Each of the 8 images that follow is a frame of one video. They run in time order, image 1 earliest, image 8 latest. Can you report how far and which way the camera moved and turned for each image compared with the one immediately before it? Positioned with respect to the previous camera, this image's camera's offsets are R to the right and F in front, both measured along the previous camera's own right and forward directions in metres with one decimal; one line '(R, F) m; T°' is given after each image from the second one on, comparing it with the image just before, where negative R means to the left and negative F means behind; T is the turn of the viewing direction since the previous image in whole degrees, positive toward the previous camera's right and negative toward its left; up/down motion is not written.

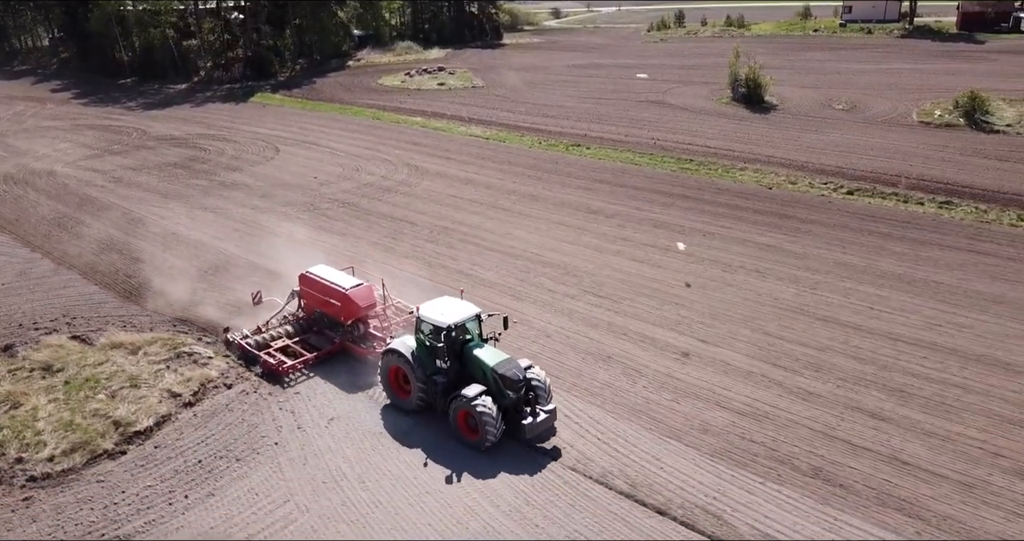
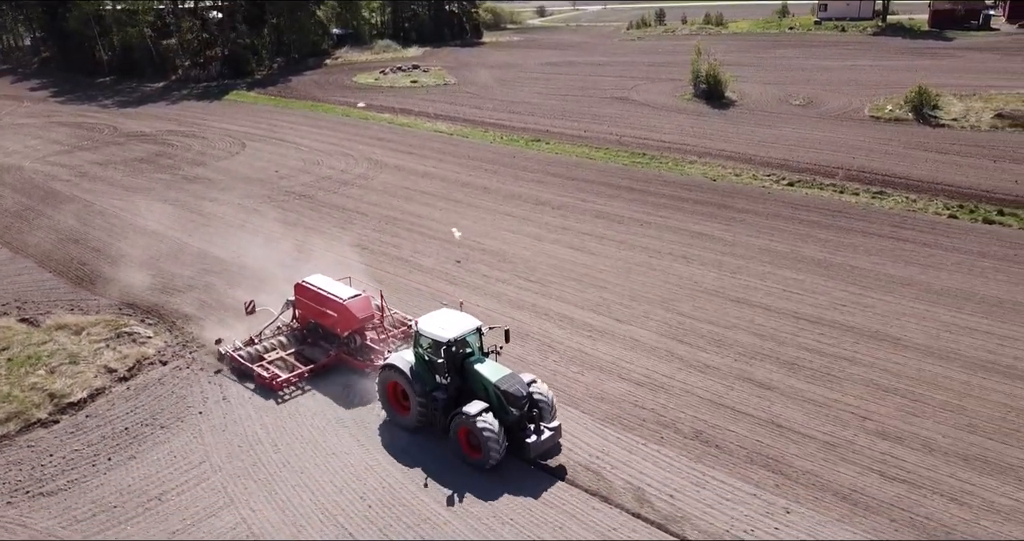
(+1.6, -1.0) m; 0°
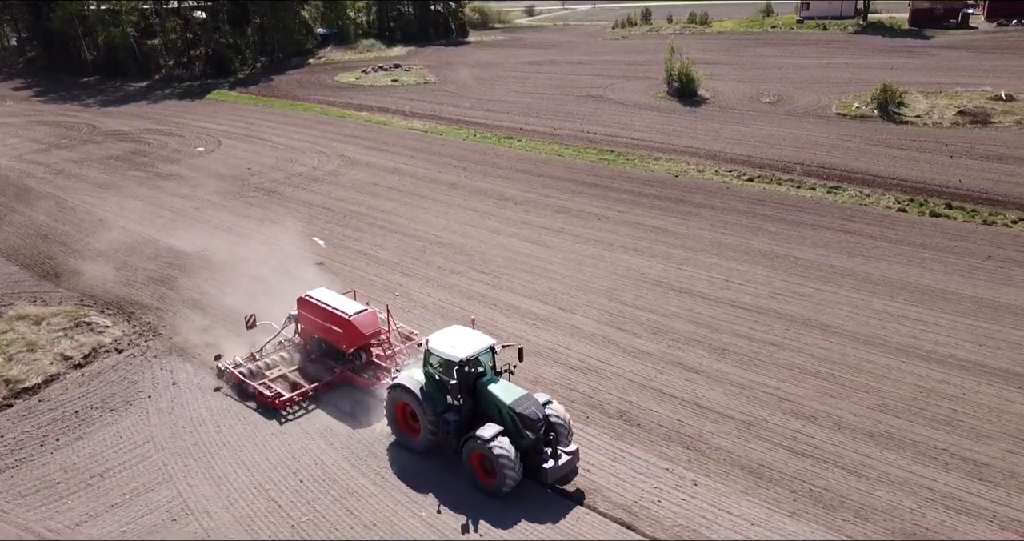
(+1.2, -0.6) m; 0°
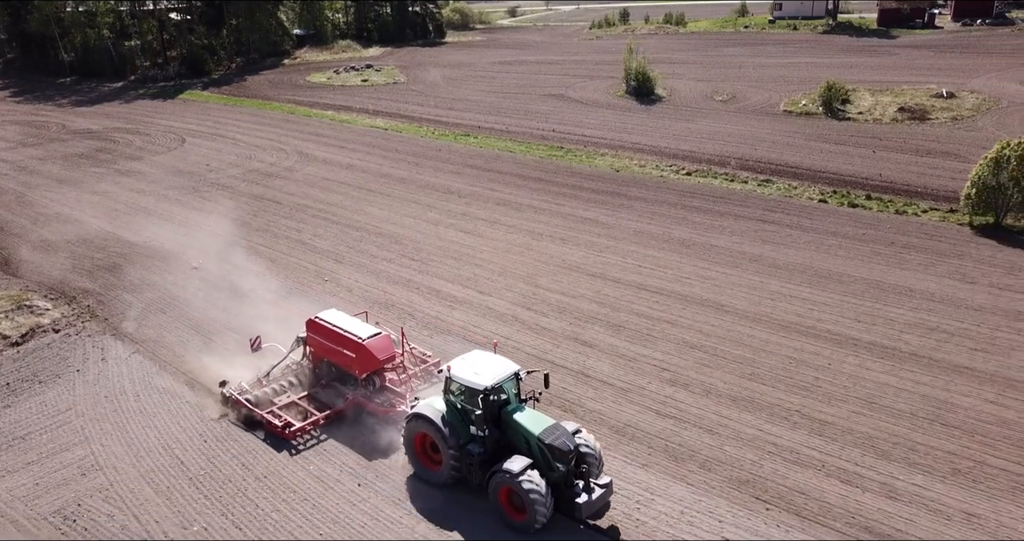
(+1.9, -1.2) m; 0°
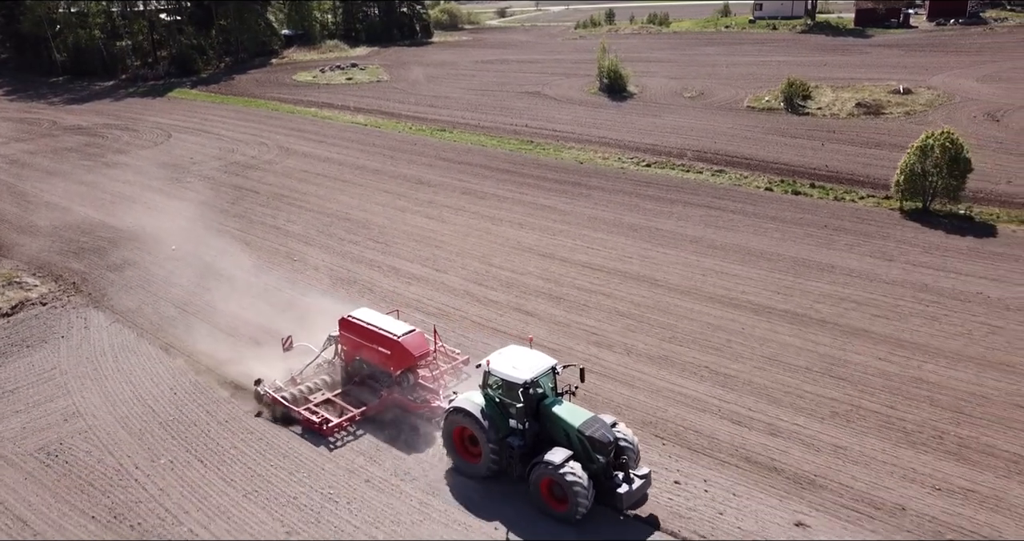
(+1.2, -1.6) m; 0°
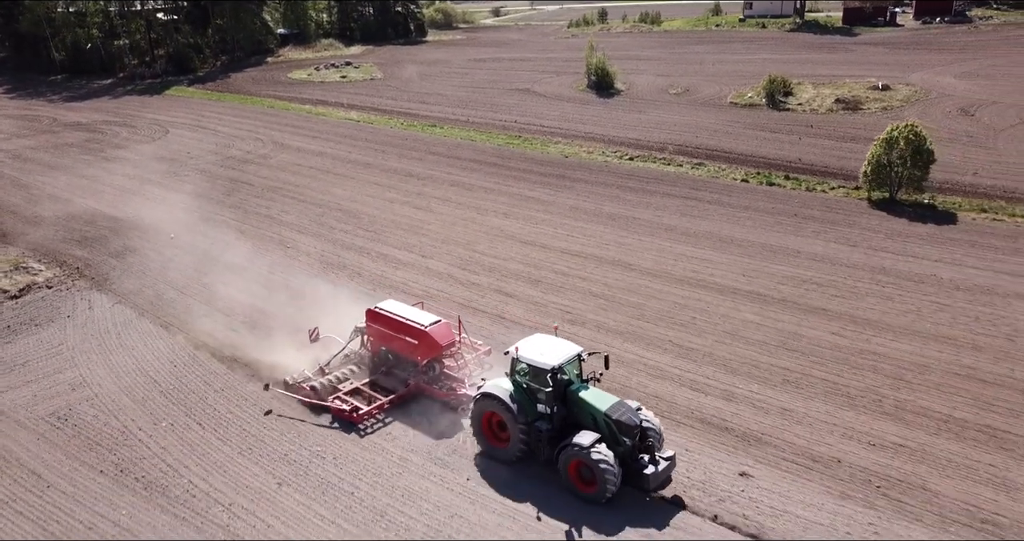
(+0.4, -1.1) m; 0°
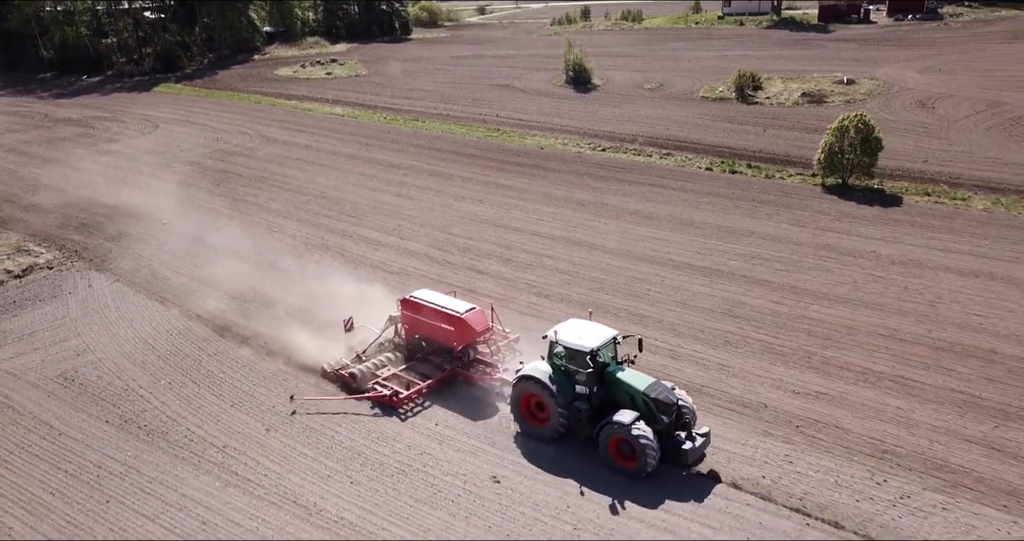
(+0.5, -1.5) m; +1°
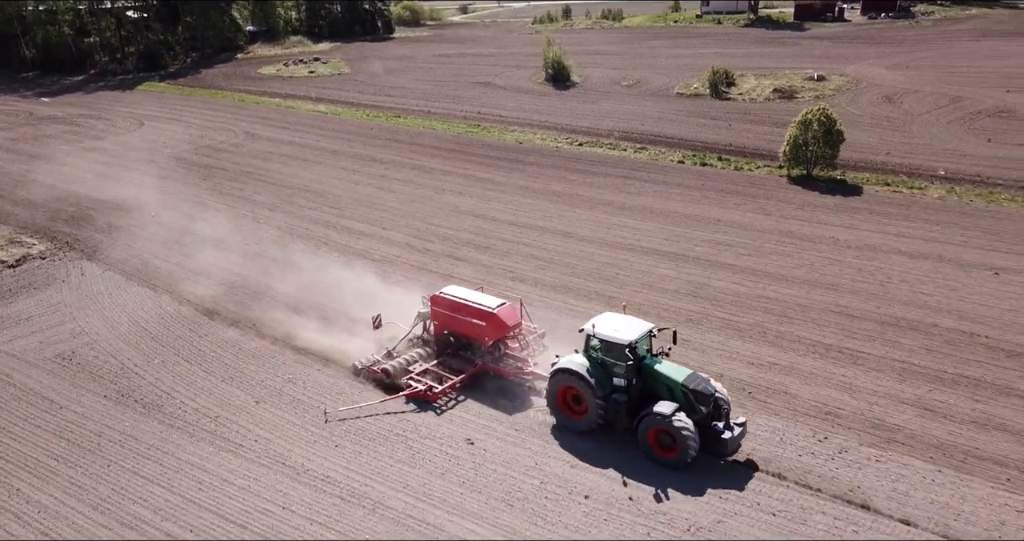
(+0.2, -1.0) m; +1°
